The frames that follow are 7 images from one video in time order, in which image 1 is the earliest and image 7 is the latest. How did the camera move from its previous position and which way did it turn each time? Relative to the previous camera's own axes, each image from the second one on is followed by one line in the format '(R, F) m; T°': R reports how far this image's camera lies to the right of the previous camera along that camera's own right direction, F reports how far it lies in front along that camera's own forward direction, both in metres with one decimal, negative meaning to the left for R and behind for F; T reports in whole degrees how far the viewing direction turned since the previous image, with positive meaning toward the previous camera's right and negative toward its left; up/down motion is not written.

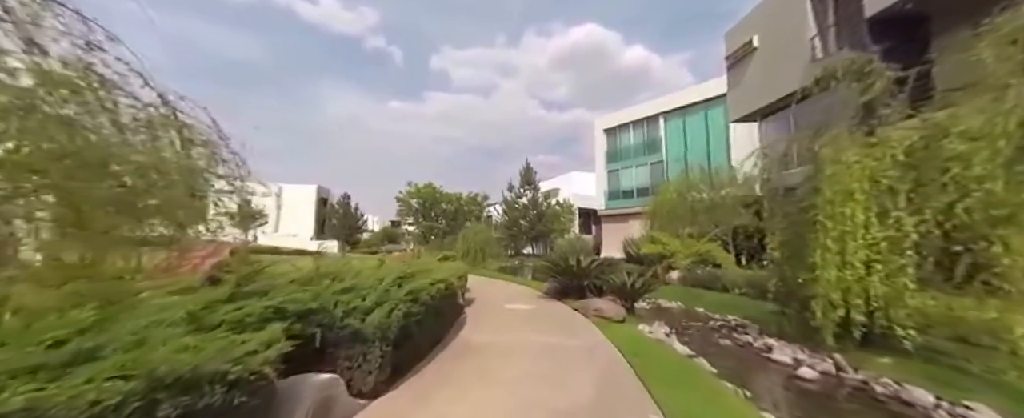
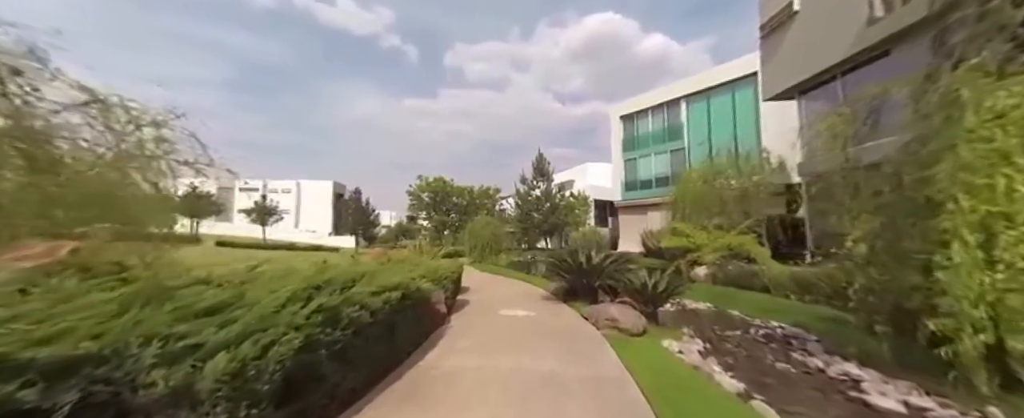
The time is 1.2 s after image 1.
(+0.4, +1.3) m; -3°
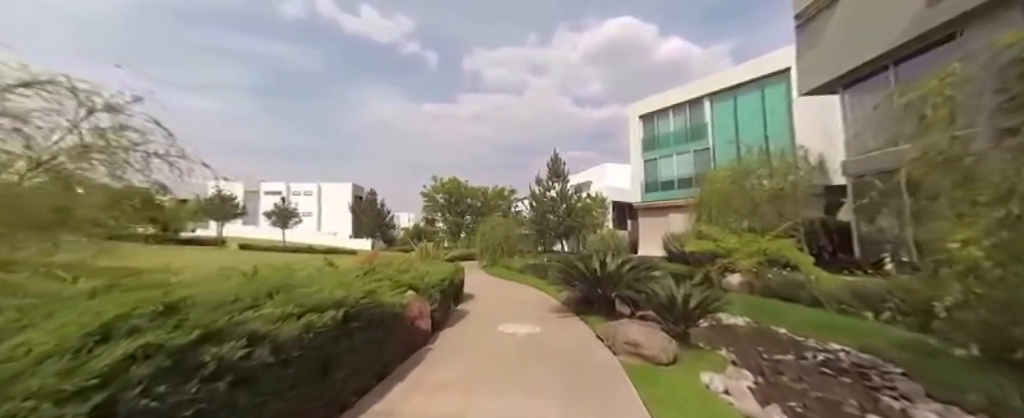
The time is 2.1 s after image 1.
(+0.3, +1.0) m; -3°
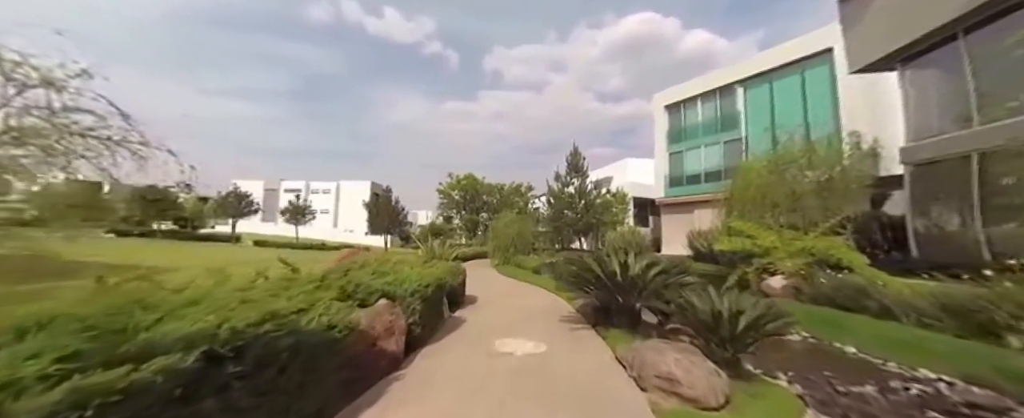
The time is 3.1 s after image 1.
(+0.3, +1.1) m; -3°
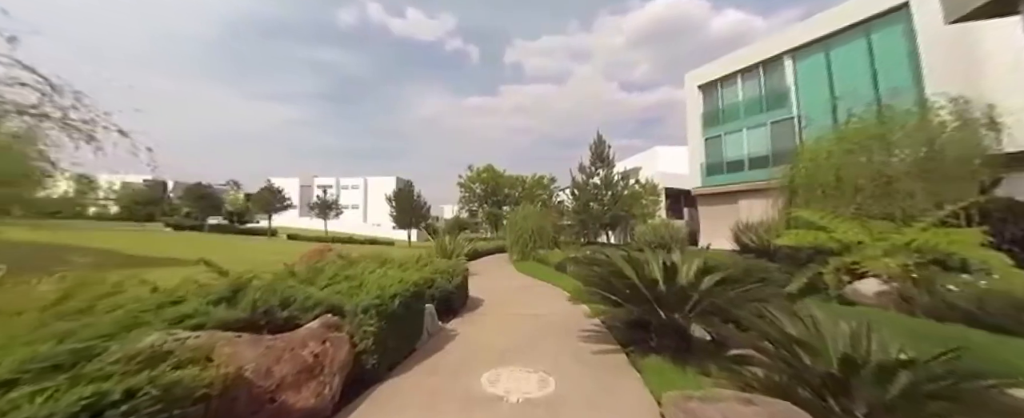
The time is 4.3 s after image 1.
(+0.3, +1.4) m; -5°
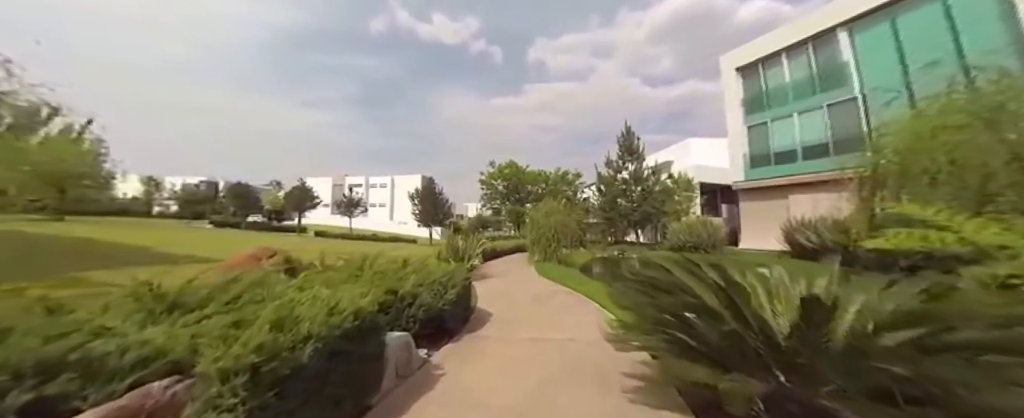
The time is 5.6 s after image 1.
(+0.2, +1.6) m; -4°
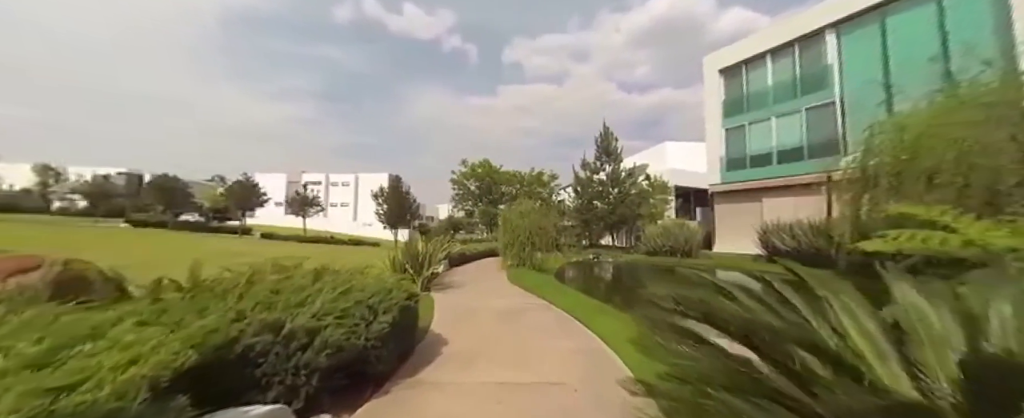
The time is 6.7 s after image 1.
(+0.1, +1.4) m; +5°
